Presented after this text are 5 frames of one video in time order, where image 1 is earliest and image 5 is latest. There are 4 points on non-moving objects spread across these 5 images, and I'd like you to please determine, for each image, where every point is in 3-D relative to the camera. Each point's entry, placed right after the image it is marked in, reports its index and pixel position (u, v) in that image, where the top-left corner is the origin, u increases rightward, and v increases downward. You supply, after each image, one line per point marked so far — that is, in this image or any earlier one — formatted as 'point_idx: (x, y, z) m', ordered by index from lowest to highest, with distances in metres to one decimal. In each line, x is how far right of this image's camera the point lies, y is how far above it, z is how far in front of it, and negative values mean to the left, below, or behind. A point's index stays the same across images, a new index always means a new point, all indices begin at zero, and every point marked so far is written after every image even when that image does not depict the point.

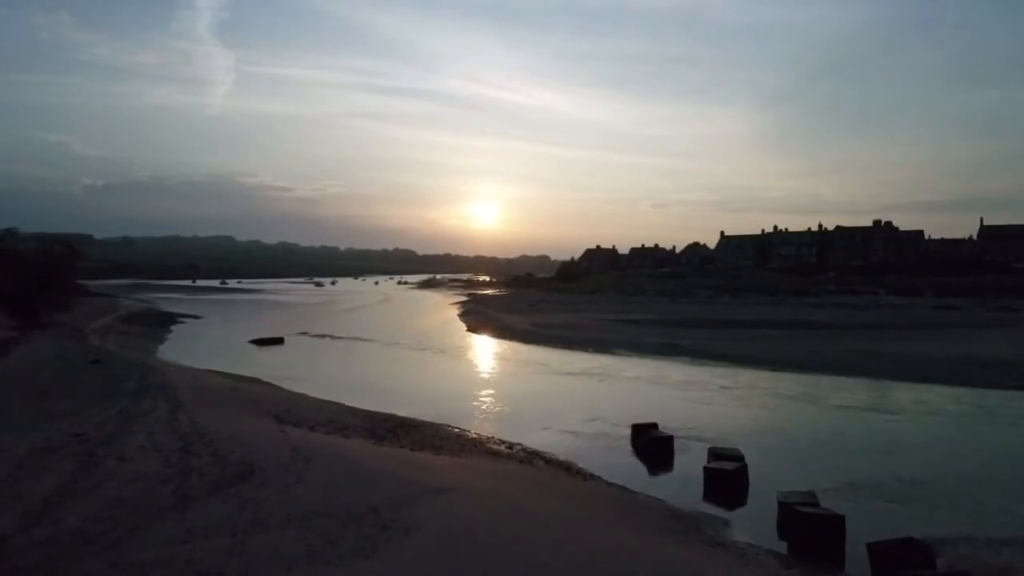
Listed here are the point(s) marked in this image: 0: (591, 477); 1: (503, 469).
0: (+1.0, -2.5, +10.9) m
1: (-0.1, -2.3, +10.6) m
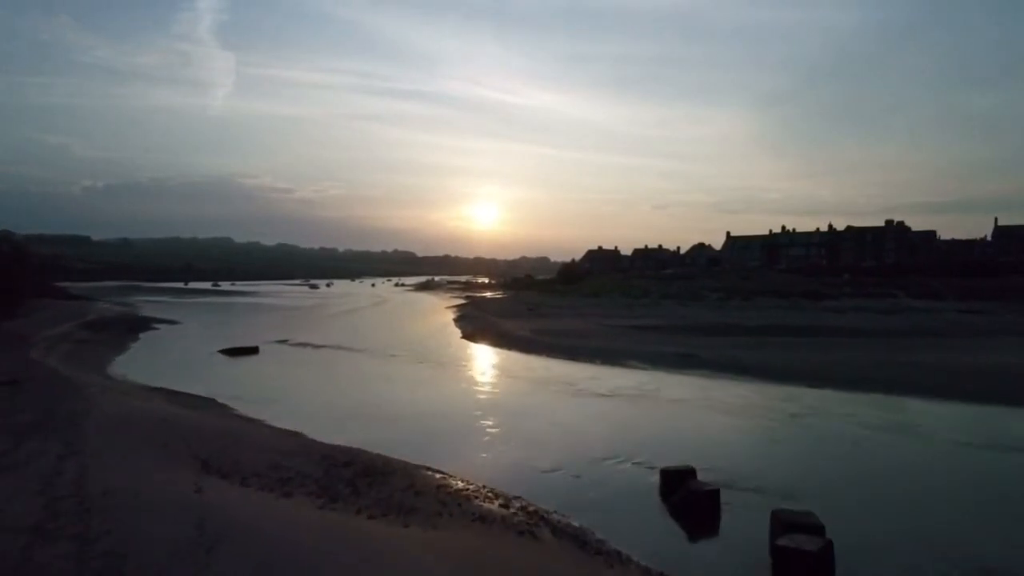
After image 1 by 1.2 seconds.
0: (+1.0, -2.6, +7.9) m
1: (-0.2, -2.4, +7.6) m
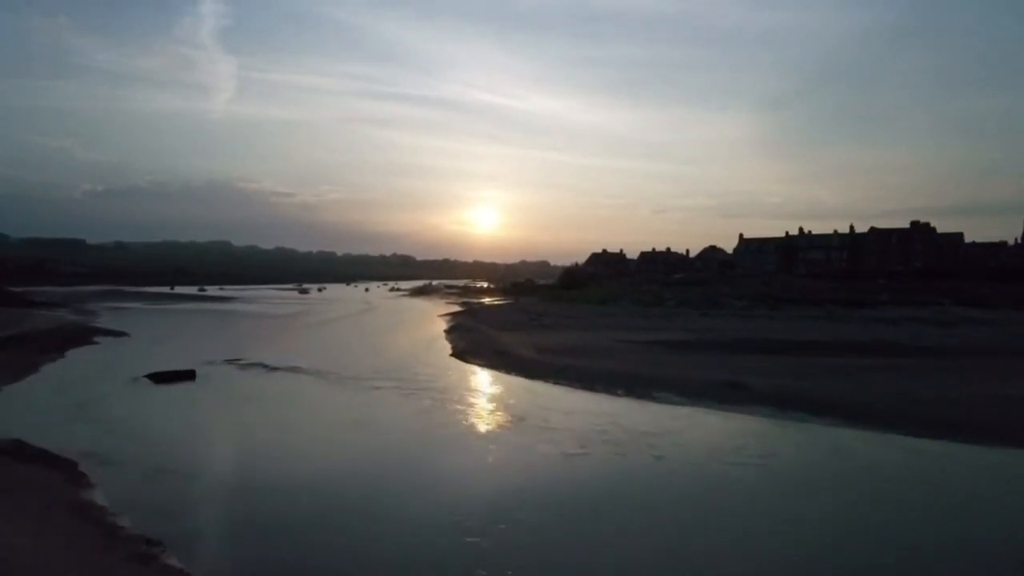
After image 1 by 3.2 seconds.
0: (+1.0, -2.8, +2.5) m
1: (-0.2, -2.6, +2.2) m
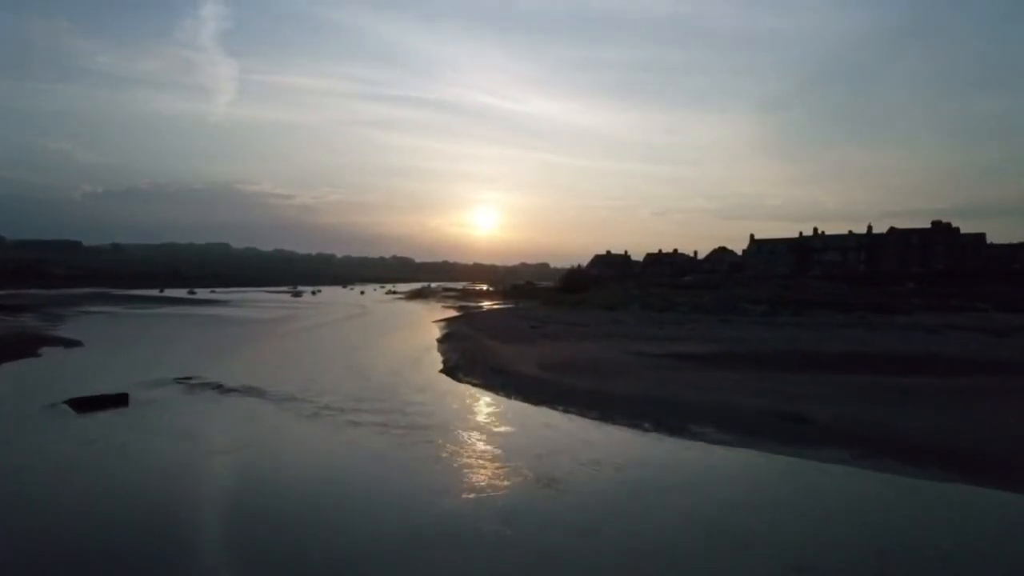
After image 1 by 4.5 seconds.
0: (+1.0, -2.9, -1.4) m
1: (-0.2, -2.7, -1.8) m
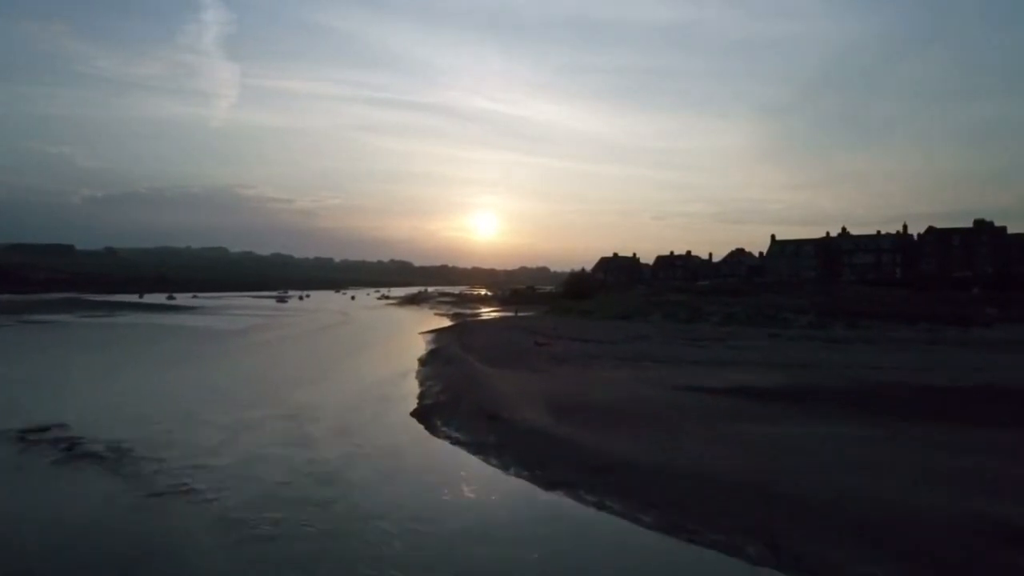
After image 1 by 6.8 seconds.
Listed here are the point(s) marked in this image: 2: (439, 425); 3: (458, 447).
0: (+1.0, -3.0, -8.4) m
1: (-0.2, -2.8, -8.7) m
2: (-1.6, -2.8, +17.9) m
3: (-1.0, -2.9, +16.0) m
